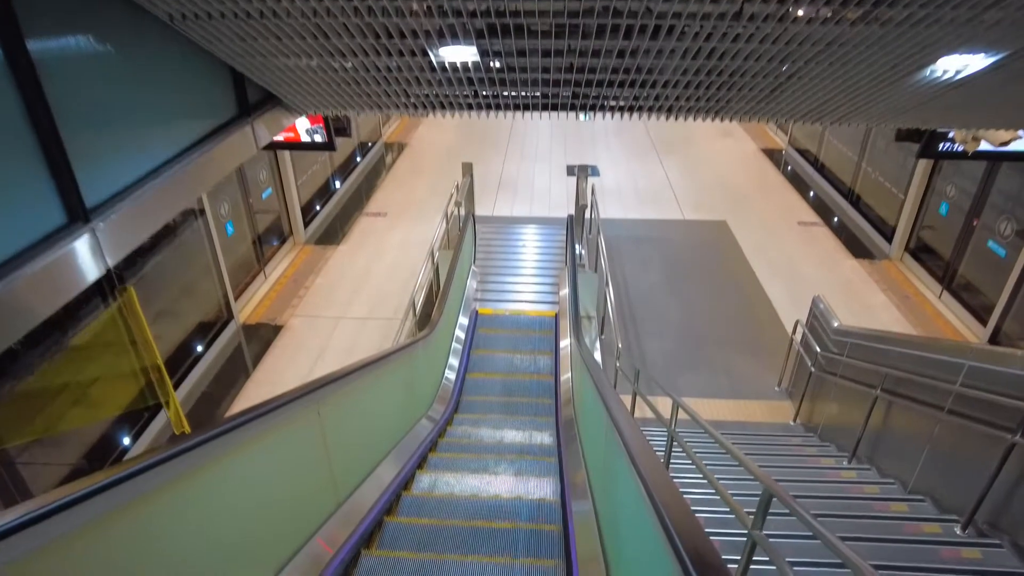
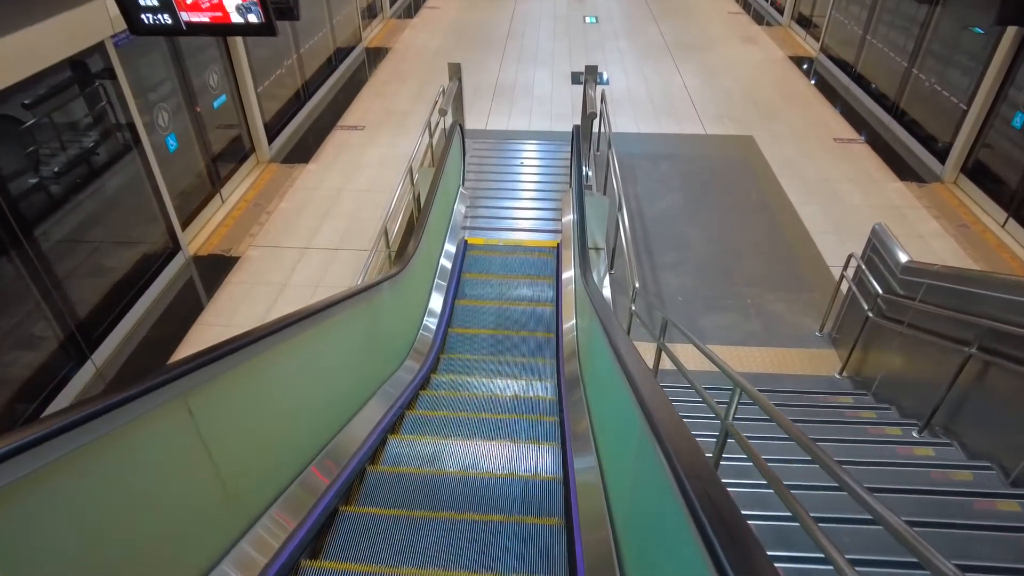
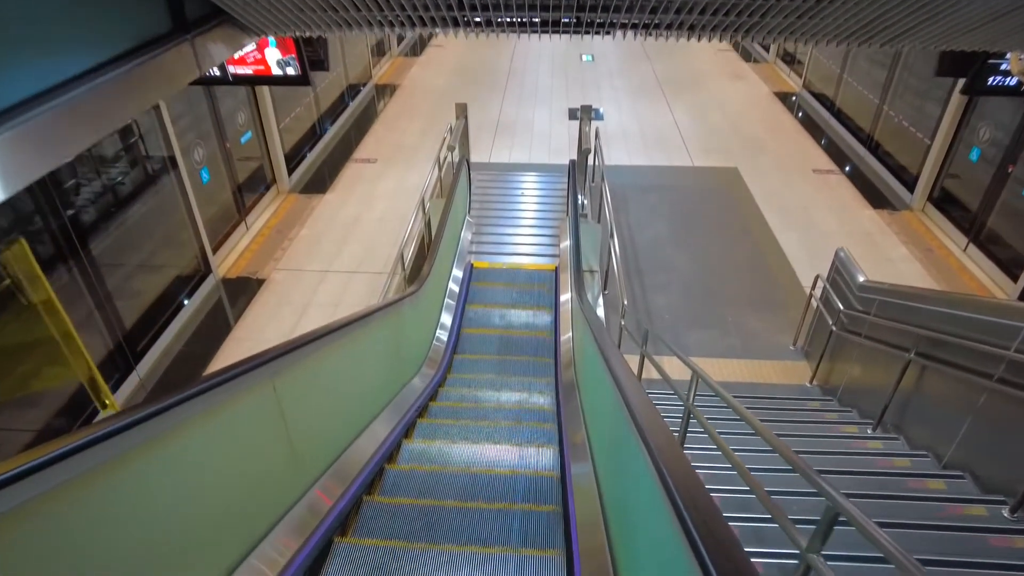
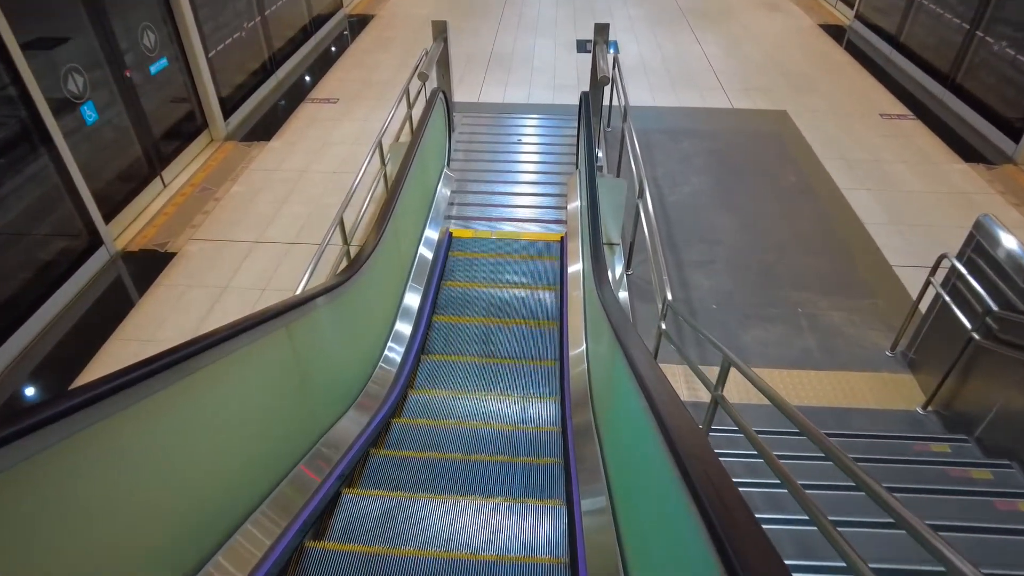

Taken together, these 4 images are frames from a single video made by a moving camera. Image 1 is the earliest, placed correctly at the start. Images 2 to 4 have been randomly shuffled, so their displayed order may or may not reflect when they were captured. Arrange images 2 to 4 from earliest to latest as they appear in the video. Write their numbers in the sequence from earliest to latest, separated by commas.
3, 2, 4
